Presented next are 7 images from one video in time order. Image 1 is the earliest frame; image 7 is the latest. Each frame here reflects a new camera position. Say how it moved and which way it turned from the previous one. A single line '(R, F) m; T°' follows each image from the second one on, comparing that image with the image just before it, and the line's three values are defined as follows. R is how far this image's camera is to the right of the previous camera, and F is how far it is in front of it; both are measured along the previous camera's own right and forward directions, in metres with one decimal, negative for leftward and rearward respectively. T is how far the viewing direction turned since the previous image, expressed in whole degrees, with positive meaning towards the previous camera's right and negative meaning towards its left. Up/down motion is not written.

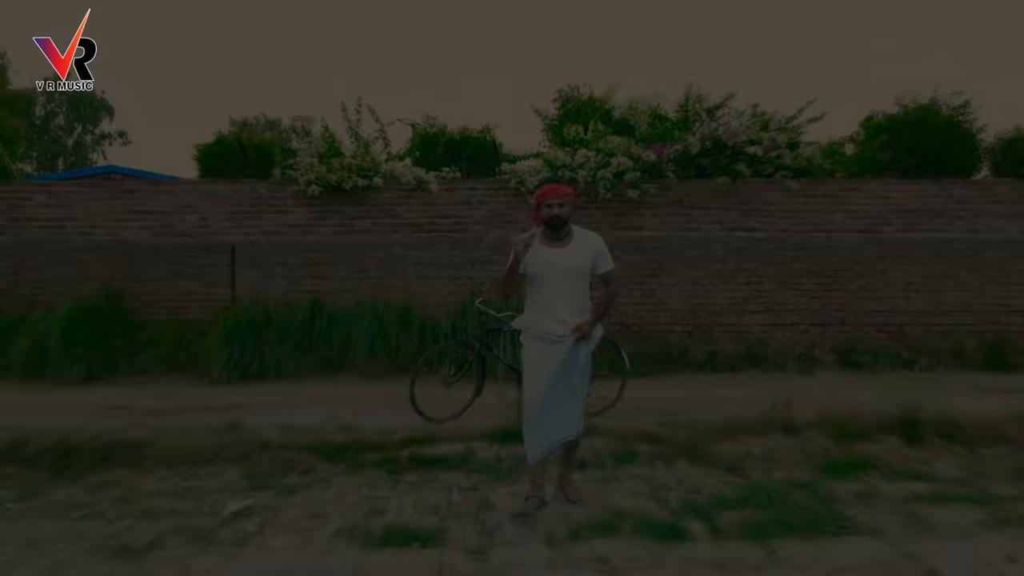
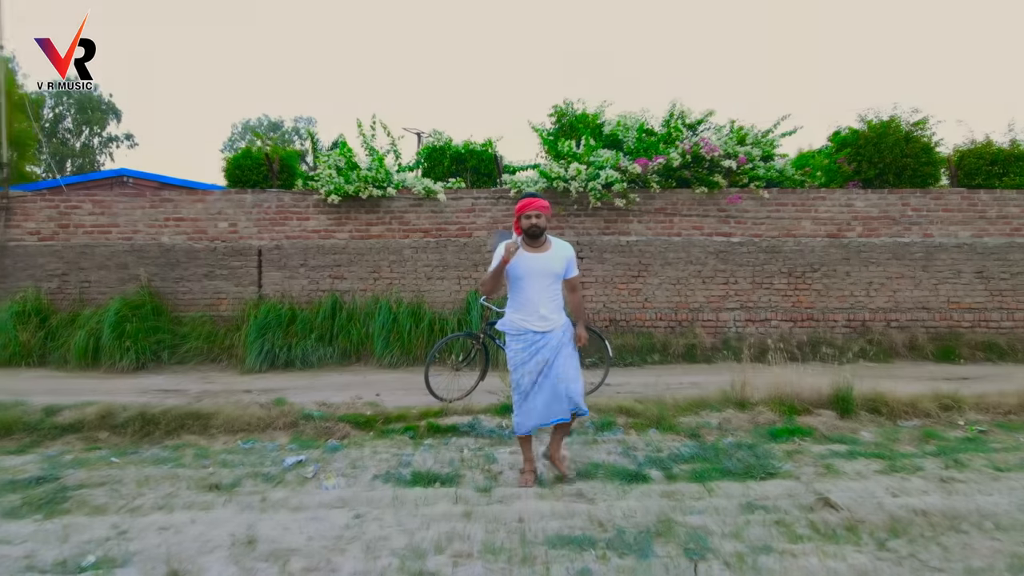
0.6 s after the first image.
(0.0, -0.9) m; 0°
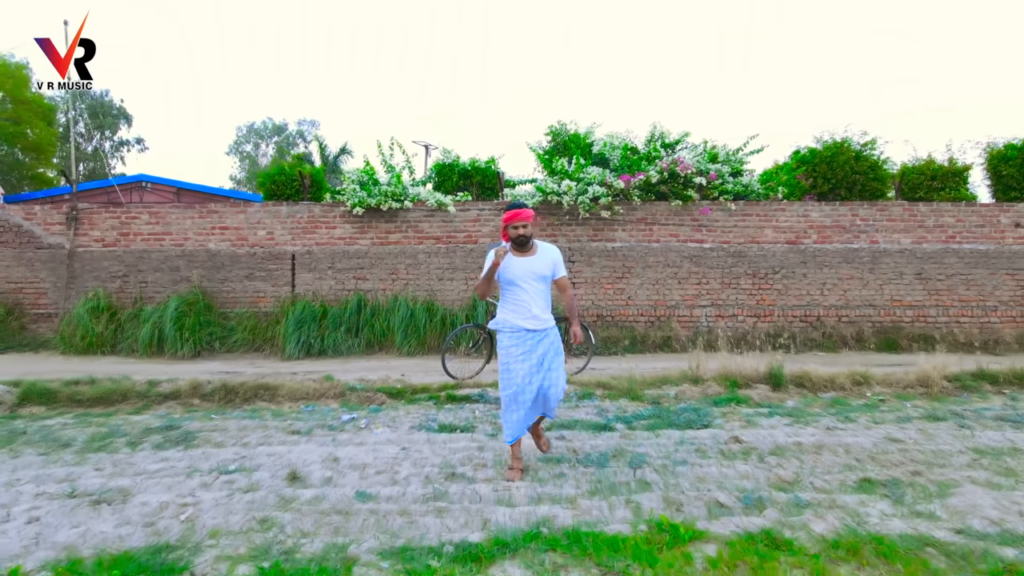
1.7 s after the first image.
(0.0, -1.4) m; 0°
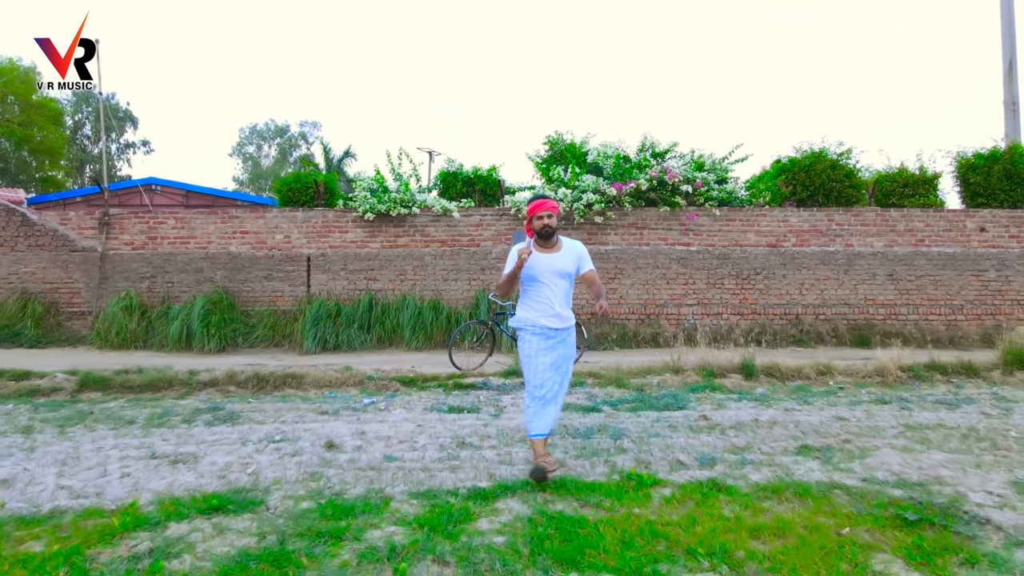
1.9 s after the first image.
(0.0, -0.8) m; 0°
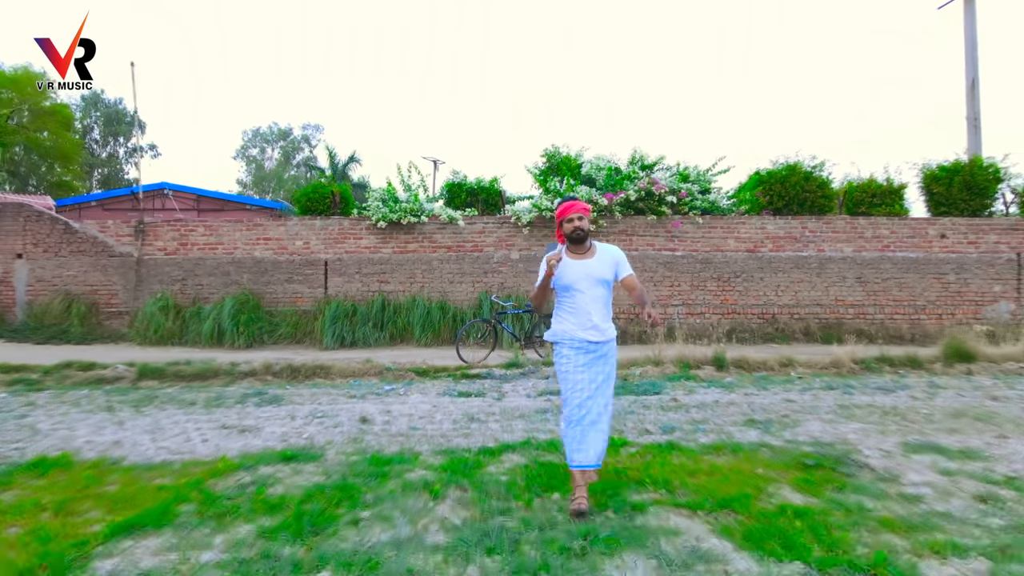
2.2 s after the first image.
(0.0, -1.0) m; 0°
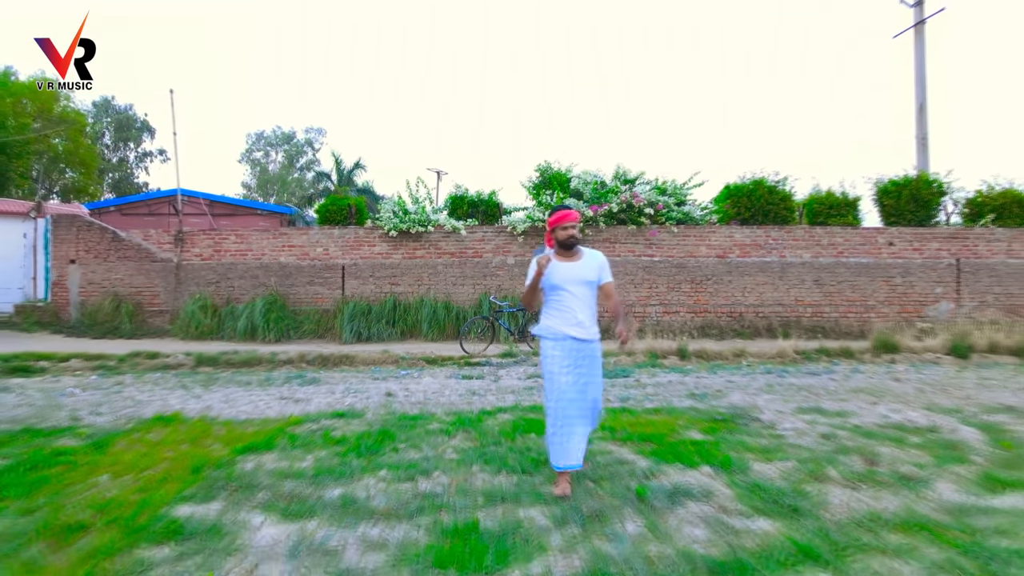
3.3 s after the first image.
(+0.1, -1.6) m; 0°
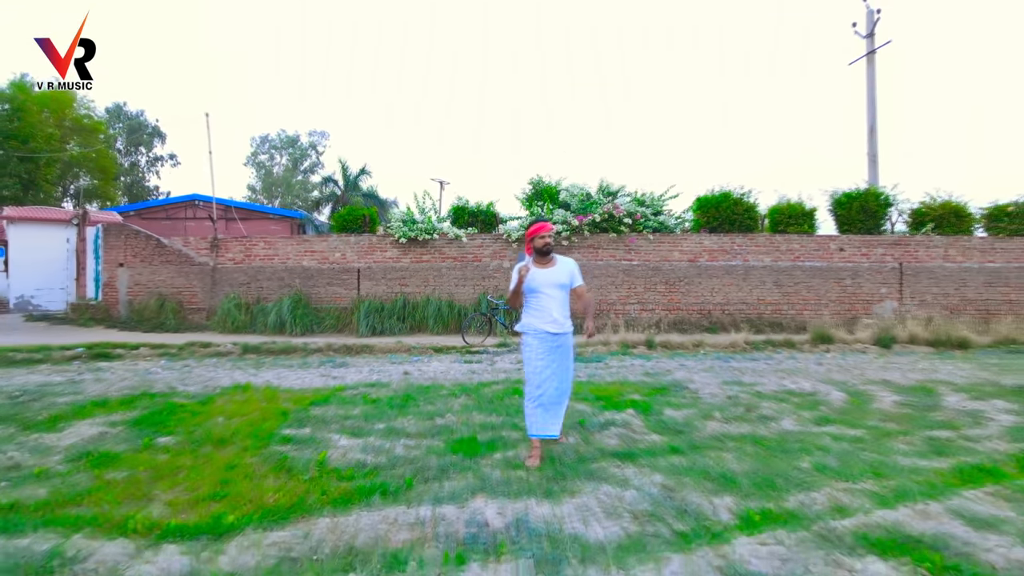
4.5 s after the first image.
(+0.1, -1.8) m; 0°
